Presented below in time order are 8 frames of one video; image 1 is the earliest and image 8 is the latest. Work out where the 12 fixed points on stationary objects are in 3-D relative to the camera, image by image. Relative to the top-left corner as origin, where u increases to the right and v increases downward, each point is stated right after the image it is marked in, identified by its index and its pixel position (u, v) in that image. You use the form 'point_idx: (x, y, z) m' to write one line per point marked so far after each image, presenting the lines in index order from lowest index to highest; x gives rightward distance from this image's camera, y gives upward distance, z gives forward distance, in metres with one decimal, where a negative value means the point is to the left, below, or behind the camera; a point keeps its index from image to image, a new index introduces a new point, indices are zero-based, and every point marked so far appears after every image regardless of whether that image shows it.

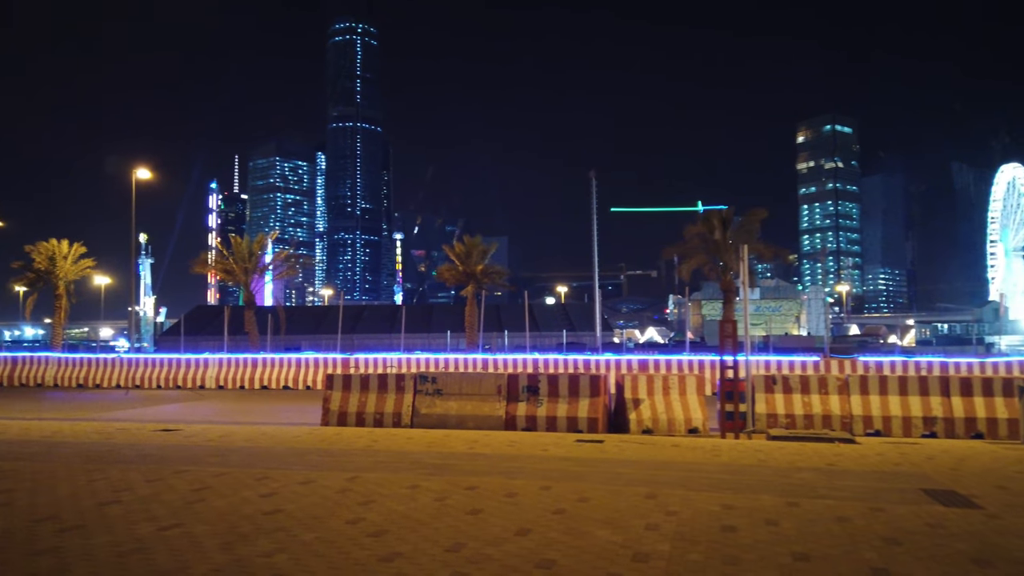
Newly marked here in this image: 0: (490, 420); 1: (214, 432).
0: (-0.4, -2.4, +13.3) m
1: (-5.0, -2.4, +12.5) m
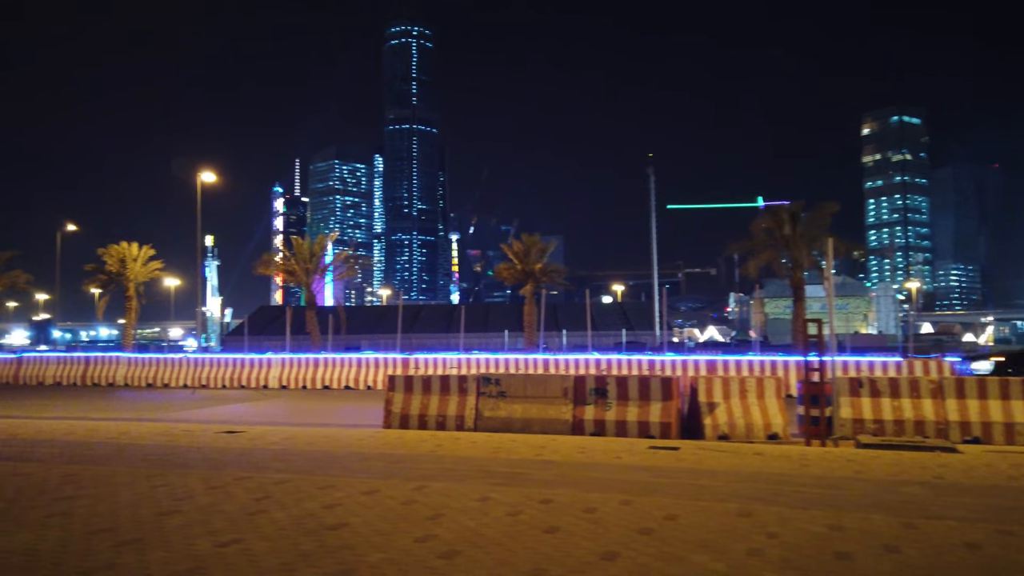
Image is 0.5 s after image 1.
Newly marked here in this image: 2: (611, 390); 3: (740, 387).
0: (+0.8, -2.3, +12.8) m
1: (-3.9, -2.4, +12.3) m
2: (+1.7, -1.7, +12.7) m
3: (+3.9, -1.7, +12.8) m
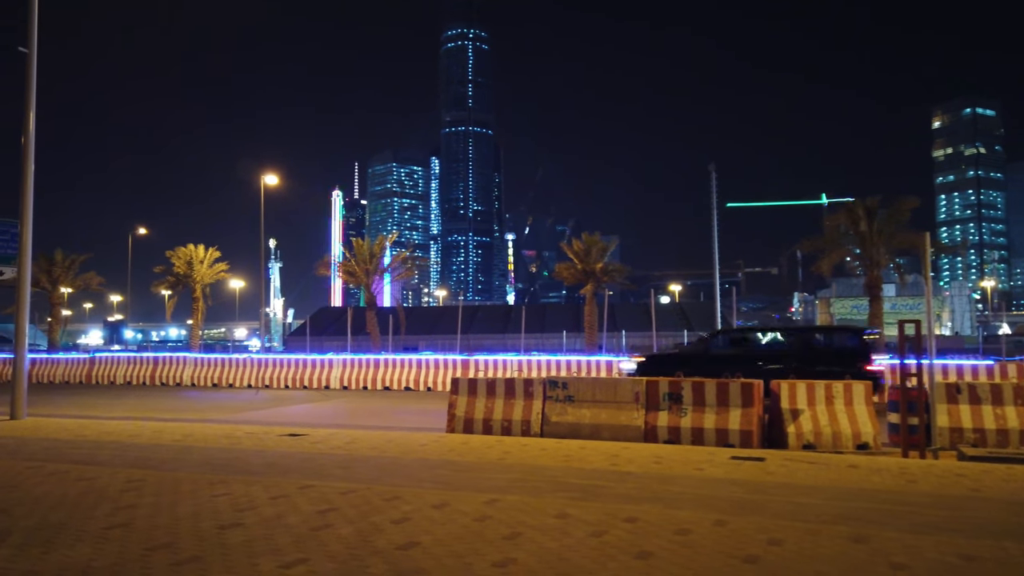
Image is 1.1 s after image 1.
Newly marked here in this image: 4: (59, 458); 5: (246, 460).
0: (+1.9, -2.3, +12.1) m
1: (-2.8, -2.4, +12.0) m
2: (+2.8, -1.7, +12.0) m
3: (+5.0, -1.7, +12.0) m
4: (-5.8, -2.2, +9.6) m
5: (-3.4, -2.2, +9.5) m
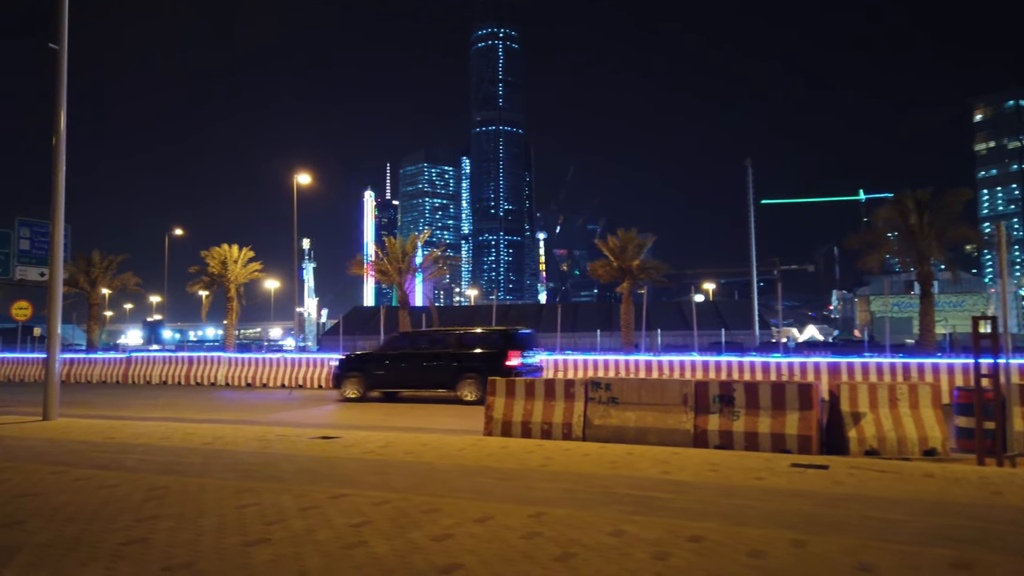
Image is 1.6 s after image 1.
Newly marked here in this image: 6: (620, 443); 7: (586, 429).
0: (+2.5, -2.2, +11.5) m
1: (-2.1, -2.4, +11.6) m
2: (+3.4, -1.6, +11.3) m
3: (+5.6, -1.6, +11.2) m
4: (-5.3, -2.2, +9.3) m
5: (-2.8, -2.1, +9.1) m
6: (+1.7, -2.4, +11.8) m
7: (+1.2, -2.3, +12.0) m
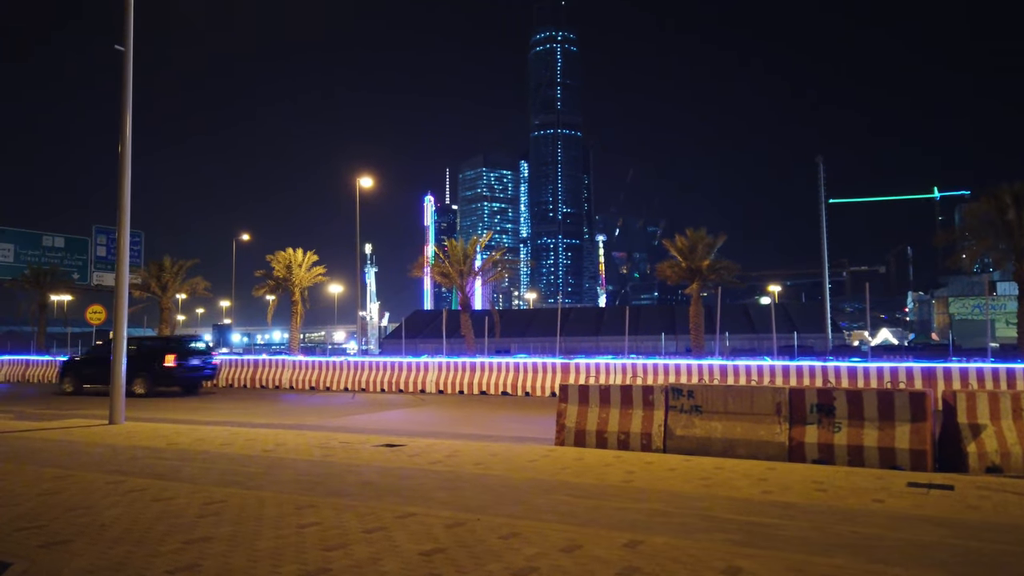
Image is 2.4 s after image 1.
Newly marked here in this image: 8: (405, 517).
0: (+3.6, -2.2, +10.5) m
1: (-1.1, -2.4, +10.9) m
2: (+4.4, -1.6, +10.2) m
3: (+6.6, -1.6, +9.9) m
4: (-4.4, -2.2, +8.9) m
5: (-1.9, -2.1, +8.5) m
6: (+2.8, -2.4, +10.8) m
7: (+2.3, -2.3, +11.1) m
8: (-0.9, -1.9, +6.3) m
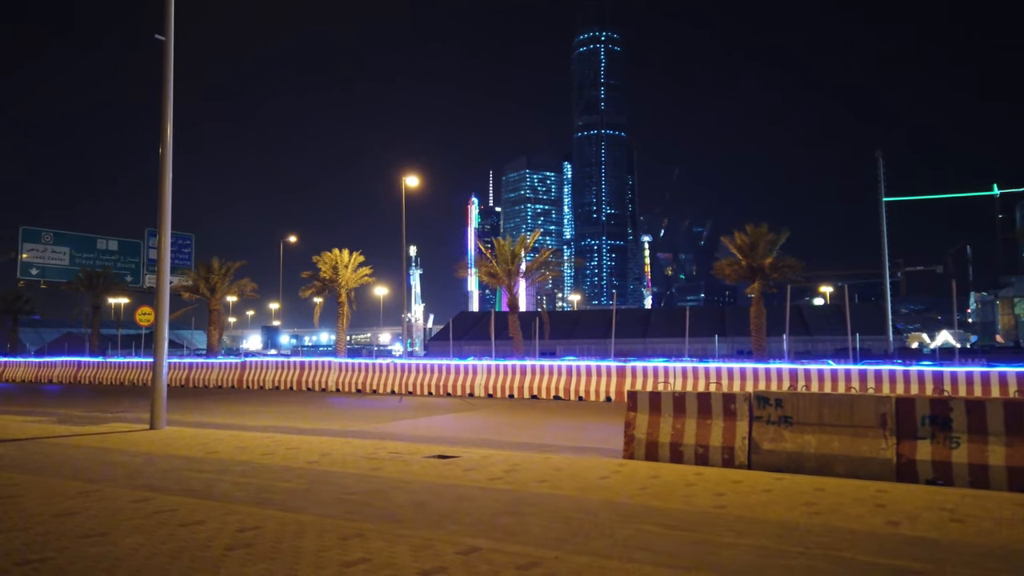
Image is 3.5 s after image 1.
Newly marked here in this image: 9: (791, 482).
0: (+4.4, -2.2, +9.2) m
1: (-0.2, -2.3, +9.9) m
2: (+5.3, -1.5, +8.8) m
3: (+7.4, -1.5, +8.4) m
4: (-3.6, -2.1, +8.0) m
5: (-1.2, -2.1, +7.5) m
6: (+3.6, -2.3, +9.5) m
7: (+3.2, -2.2, +9.9) m
8: (-0.3, -1.9, +5.3) m
9: (+3.2, -2.2, +8.6) m
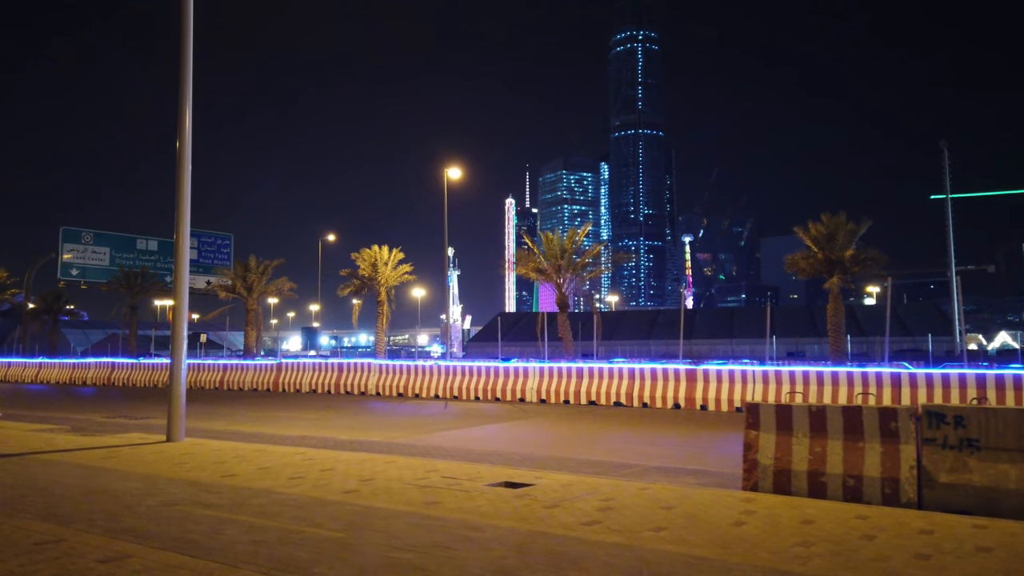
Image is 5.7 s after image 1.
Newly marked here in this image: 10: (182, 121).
0: (+5.3, -2.0, +6.7) m
1: (+0.8, -2.1, +7.6) m
2: (+6.1, -1.4, +6.3) m
3: (+8.3, -1.3, +5.8) m
4: (-2.8, -2.0, +6.0) m
5: (-0.4, -1.9, +5.3) m
6: (+4.6, -2.2, +7.1) m
7: (+4.1, -2.0, +7.5) m
8: (+0.4, -1.7, +3.1) m
9: (+4.1, -2.0, +6.2) m
10: (-6.5, +3.2, +14.8) m
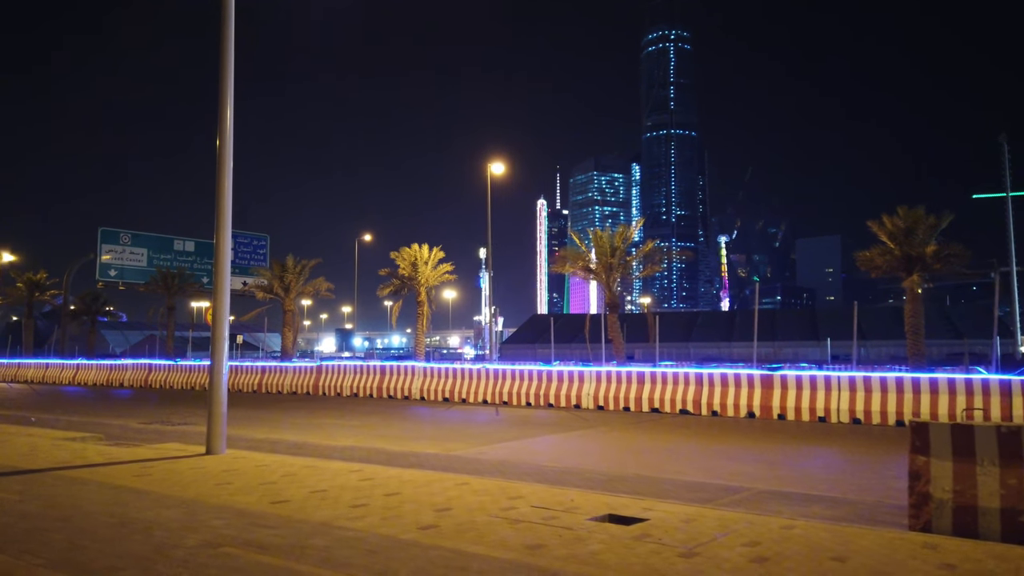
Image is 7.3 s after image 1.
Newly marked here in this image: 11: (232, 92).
0: (+6.3, -1.9, +5.0) m
1: (+1.7, -2.1, +6.1) m
2: (+7.1, -1.3, +4.6) m
3: (+9.2, -1.2, +4.0) m
4: (-1.8, -1.9, +4.6) m
5: (+0.5, -1.8, +3.8) m
6: (+5.5, -2.1, +5.4) m
7: (+5.1, -1.9, +5.8) m
8: (+1.2, -1.6, +1.6) m
9: (+5.0, -2.0, +4.5) m
10: (-5.2, +3.2, +13.6) m
11: (-5.1, +3.7, +13.6) m
